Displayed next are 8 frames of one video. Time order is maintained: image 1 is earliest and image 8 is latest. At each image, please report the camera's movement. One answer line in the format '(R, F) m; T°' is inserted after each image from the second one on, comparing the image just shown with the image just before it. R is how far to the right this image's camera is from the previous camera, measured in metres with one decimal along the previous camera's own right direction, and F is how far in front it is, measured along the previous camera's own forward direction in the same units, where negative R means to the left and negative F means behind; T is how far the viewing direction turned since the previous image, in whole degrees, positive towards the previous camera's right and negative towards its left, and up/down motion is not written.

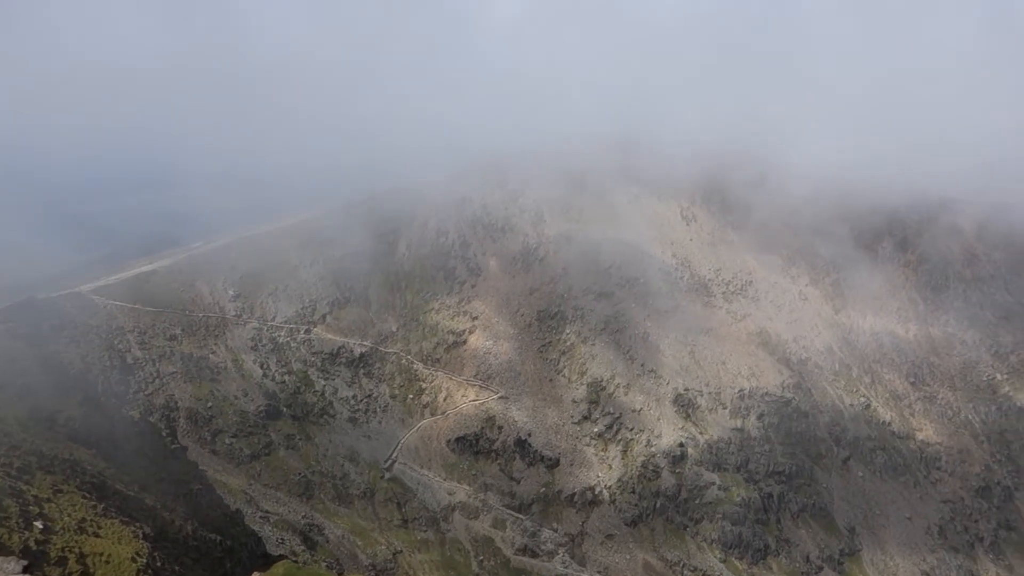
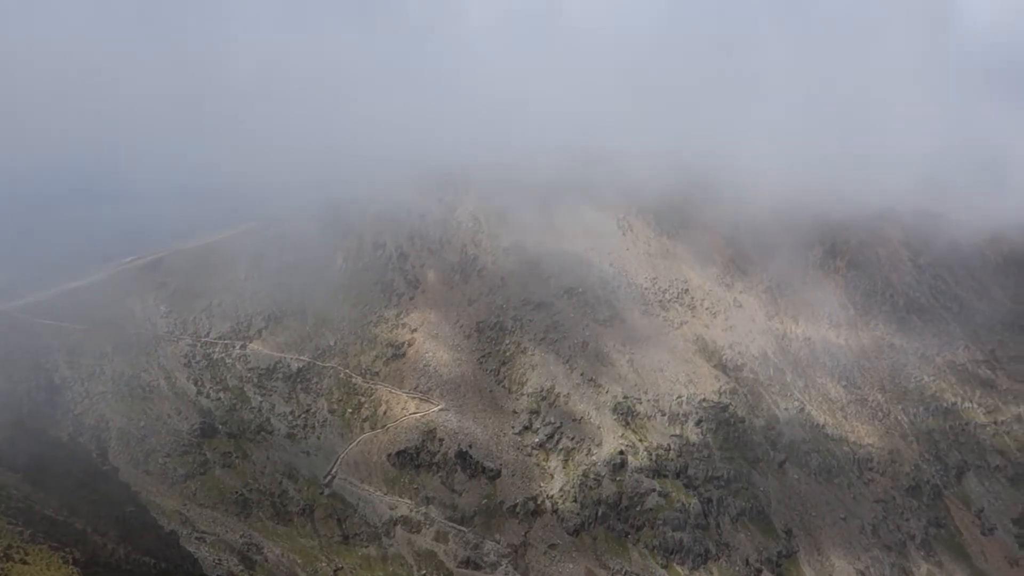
(+7.1, +1.1) m; +3°
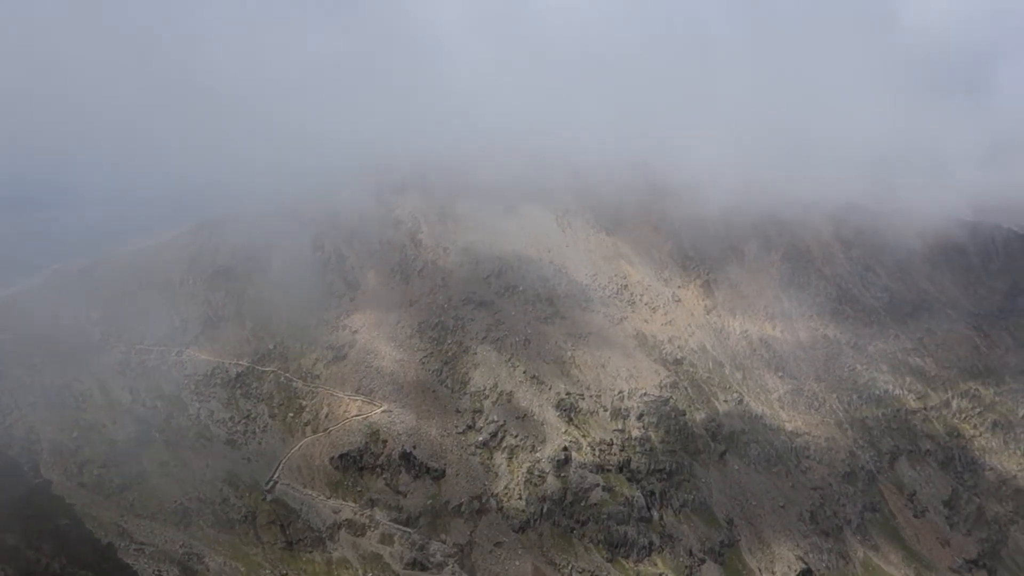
(+7.0, +0.4) m; +3°
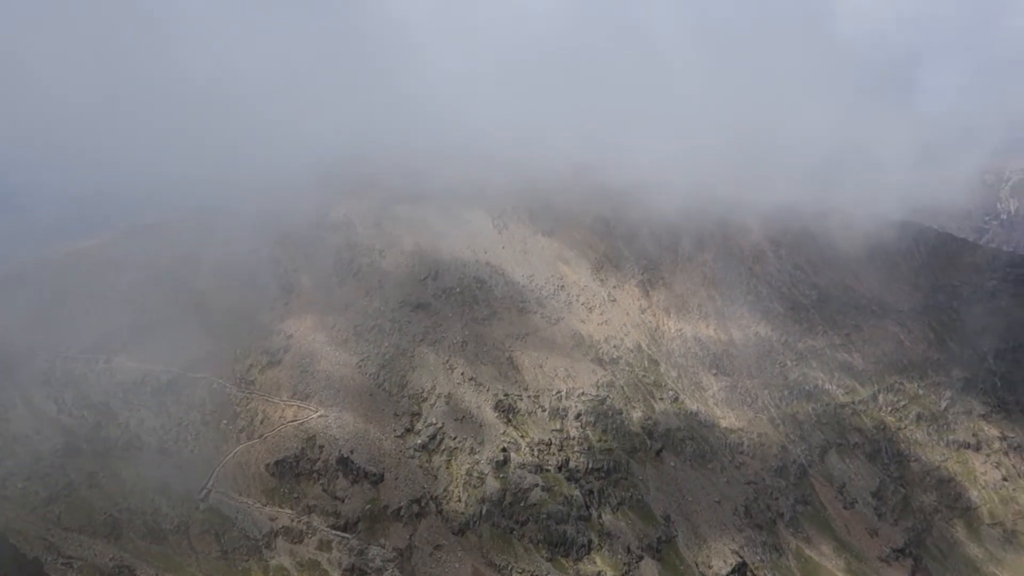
(+7.3, 0.0) m; +3°
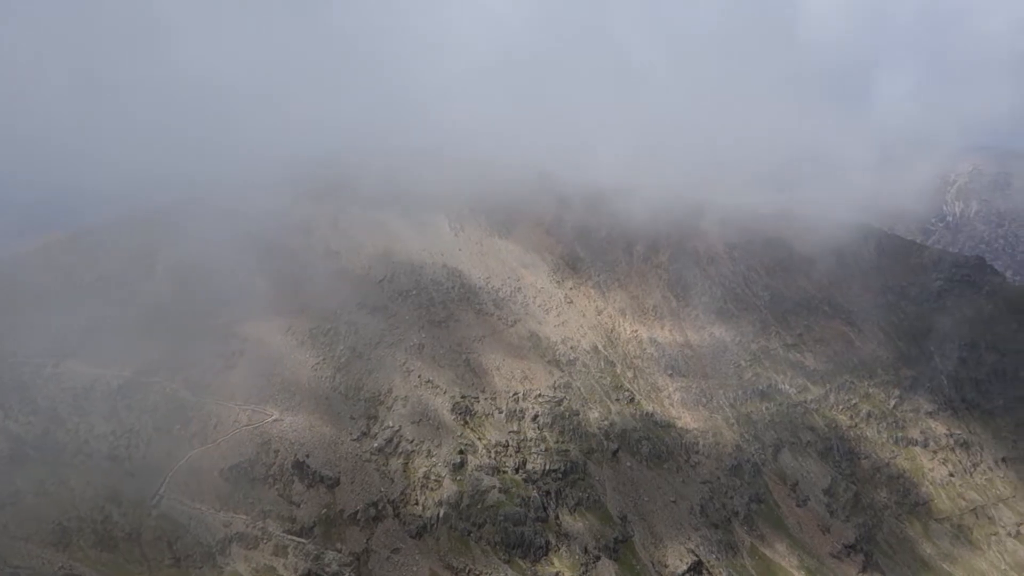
(+5.1, -0.3) m; +2°
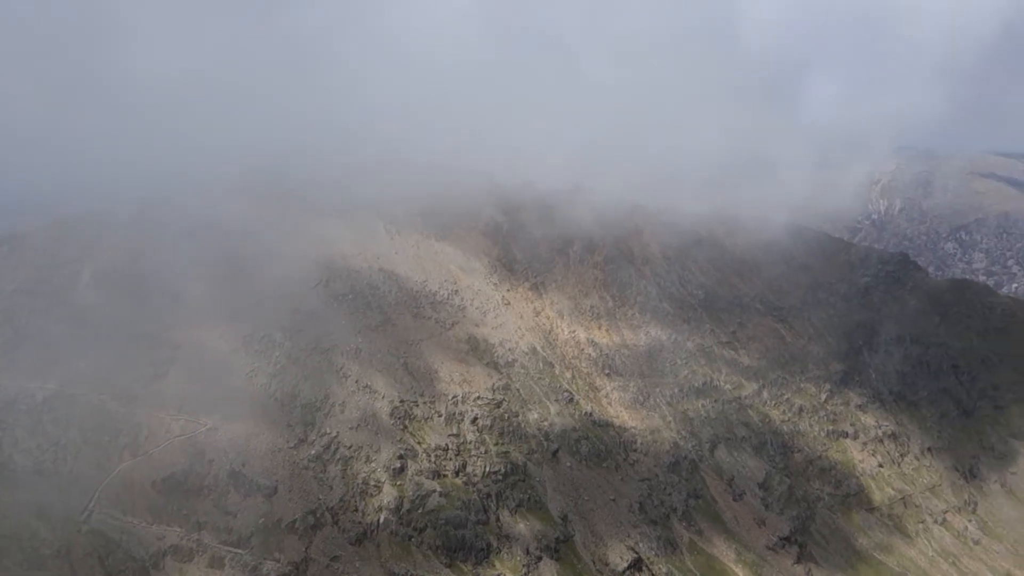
(+7.3, -0.3) m; +3°
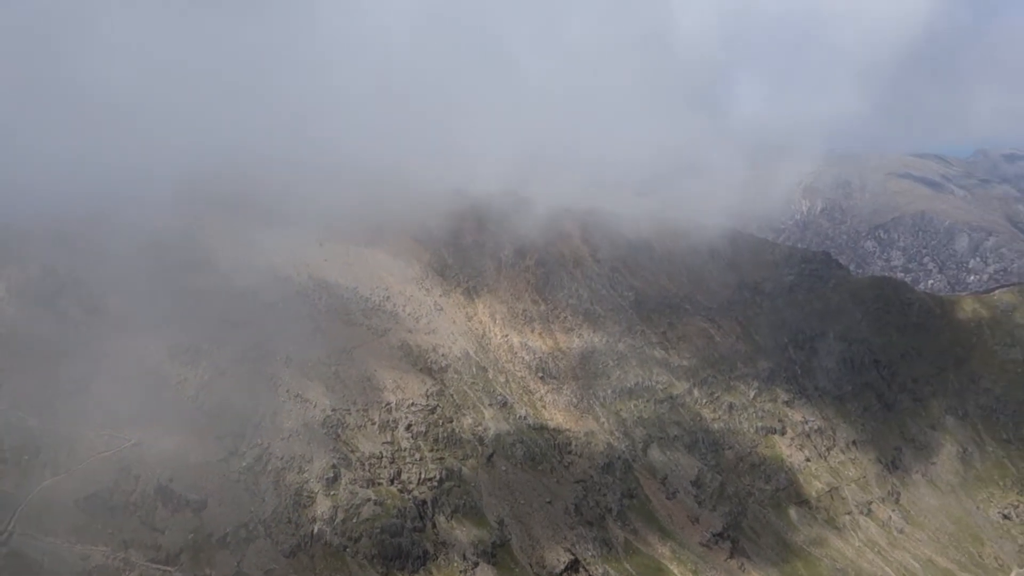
(+8.3, -0.7) m; +3°
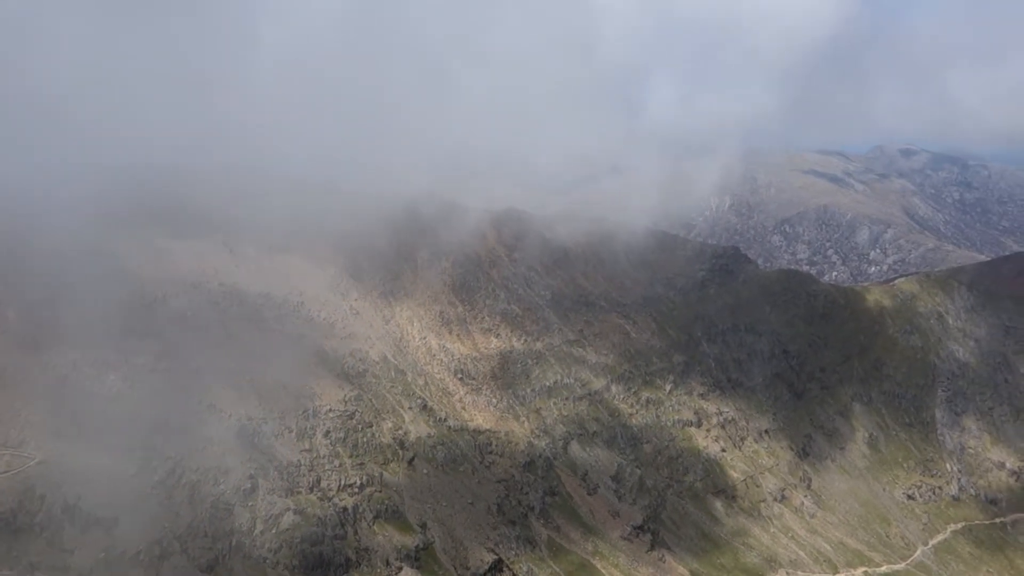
(+10.6, -1.3) m; +3°
